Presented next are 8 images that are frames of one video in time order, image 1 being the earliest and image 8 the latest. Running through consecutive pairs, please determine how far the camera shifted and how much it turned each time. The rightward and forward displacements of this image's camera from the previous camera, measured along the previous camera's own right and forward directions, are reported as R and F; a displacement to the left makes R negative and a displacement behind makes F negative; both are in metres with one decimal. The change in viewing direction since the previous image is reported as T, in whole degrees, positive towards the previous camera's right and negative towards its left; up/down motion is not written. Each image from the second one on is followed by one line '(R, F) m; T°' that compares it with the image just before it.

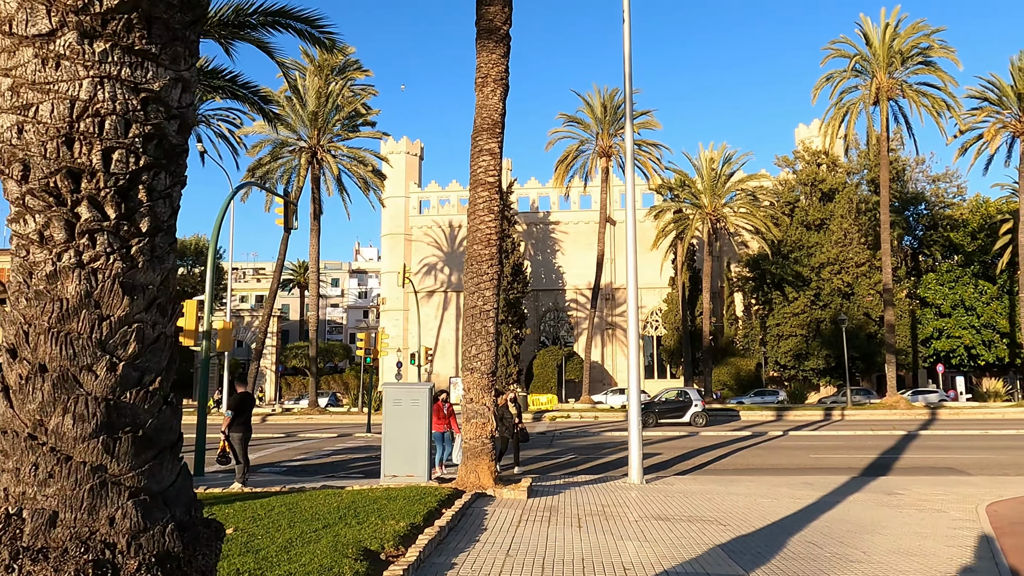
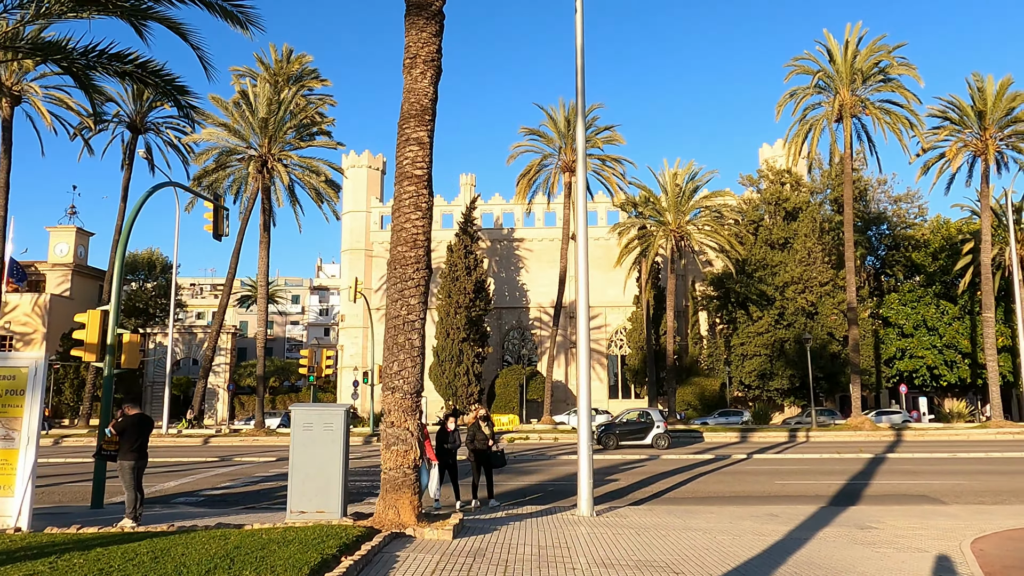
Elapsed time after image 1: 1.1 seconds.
(+0.4, +1.1) m; +2°
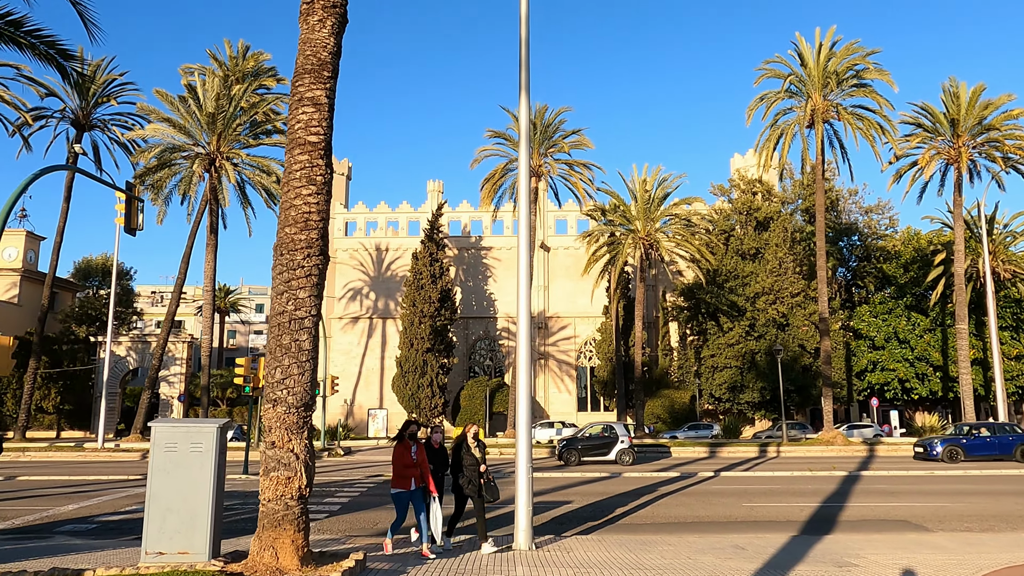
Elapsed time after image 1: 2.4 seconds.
(+0.5, +1.4) m; +2°
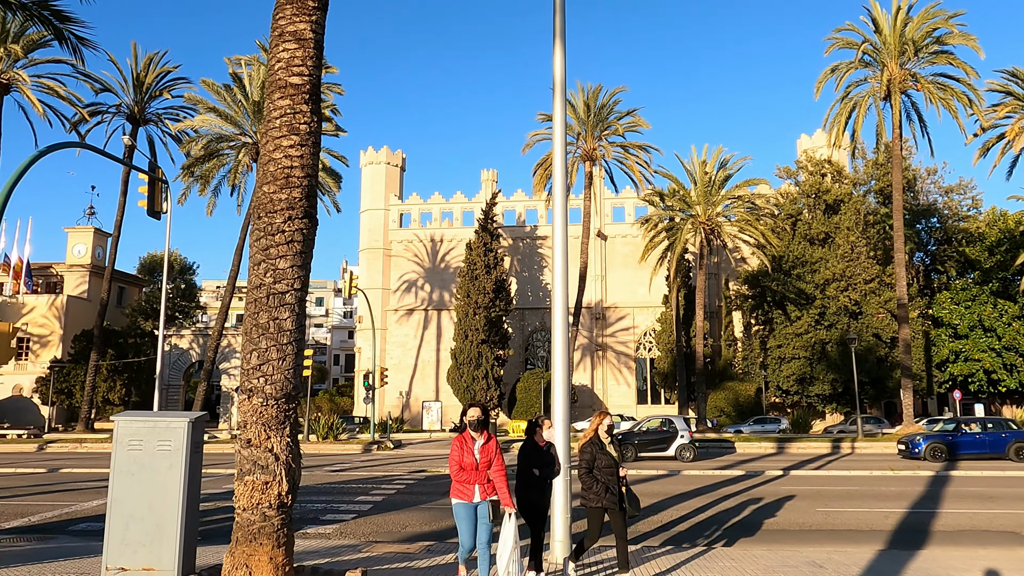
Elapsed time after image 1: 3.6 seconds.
(+0.3, +1.2) m; -5°
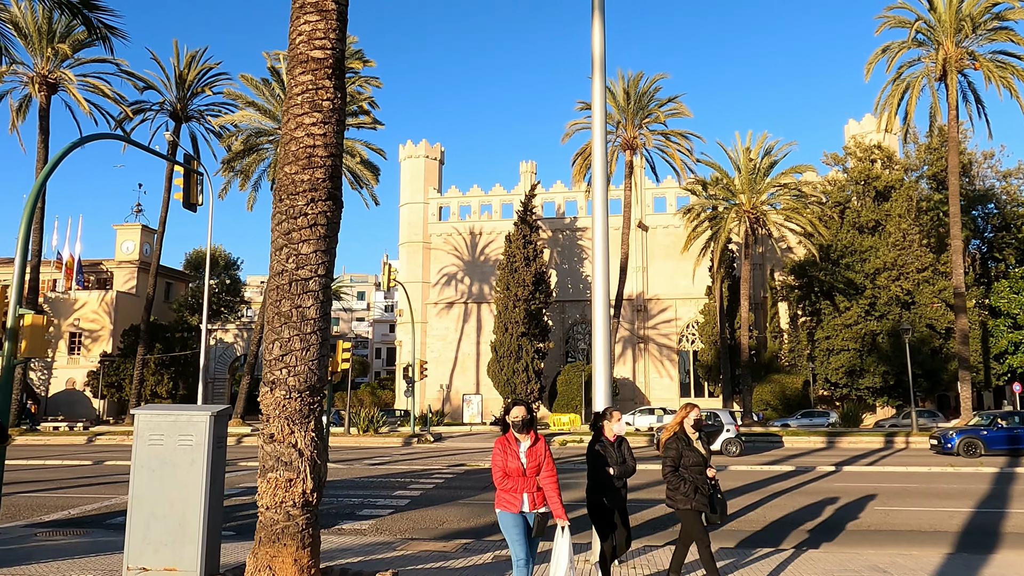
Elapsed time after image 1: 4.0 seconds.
(0.0, +0.4) m; -3°
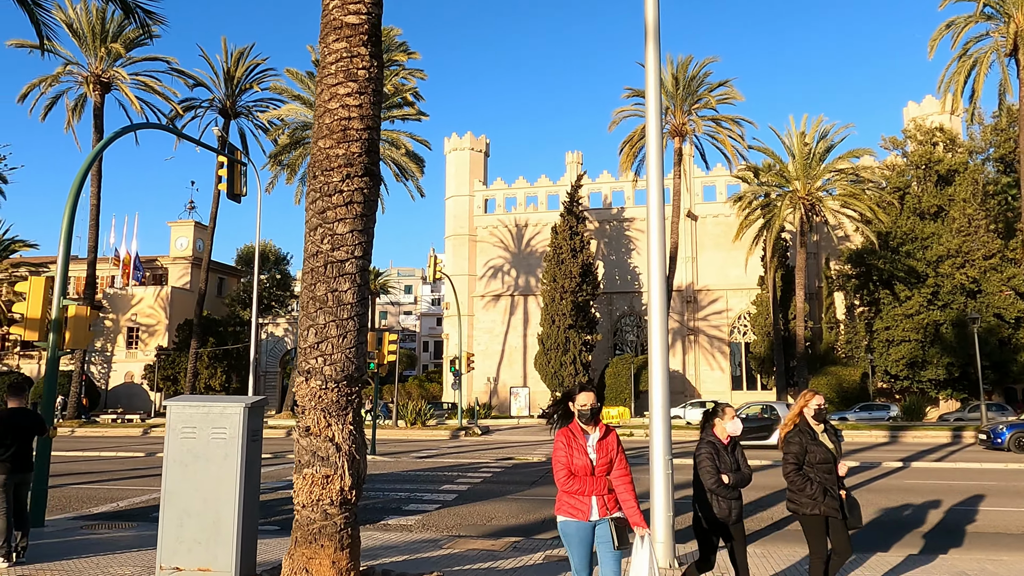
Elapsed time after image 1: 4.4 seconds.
(0.0, +0.4) m; -3°
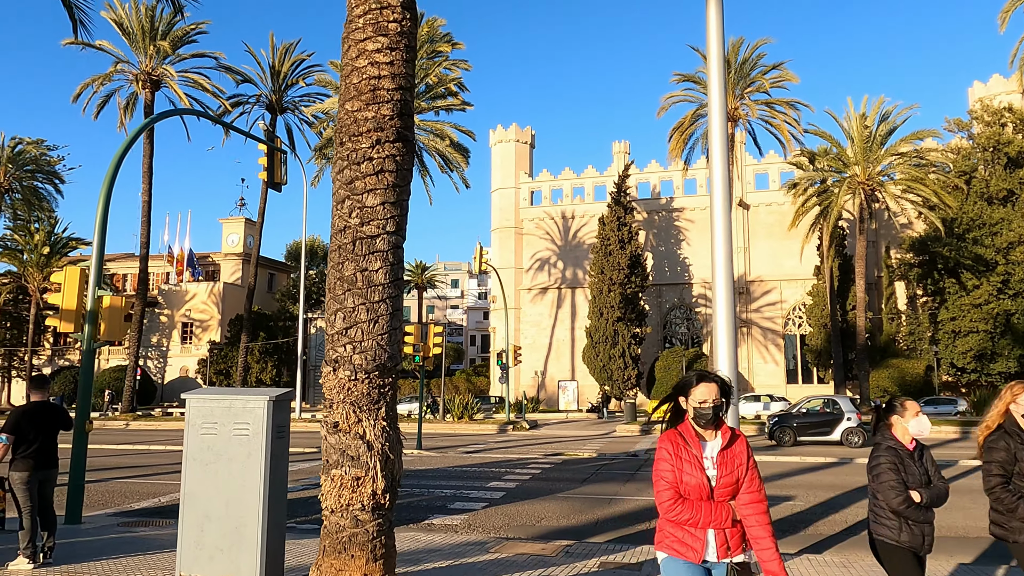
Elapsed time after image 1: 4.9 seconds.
(0.0, +0.6) m; -3°
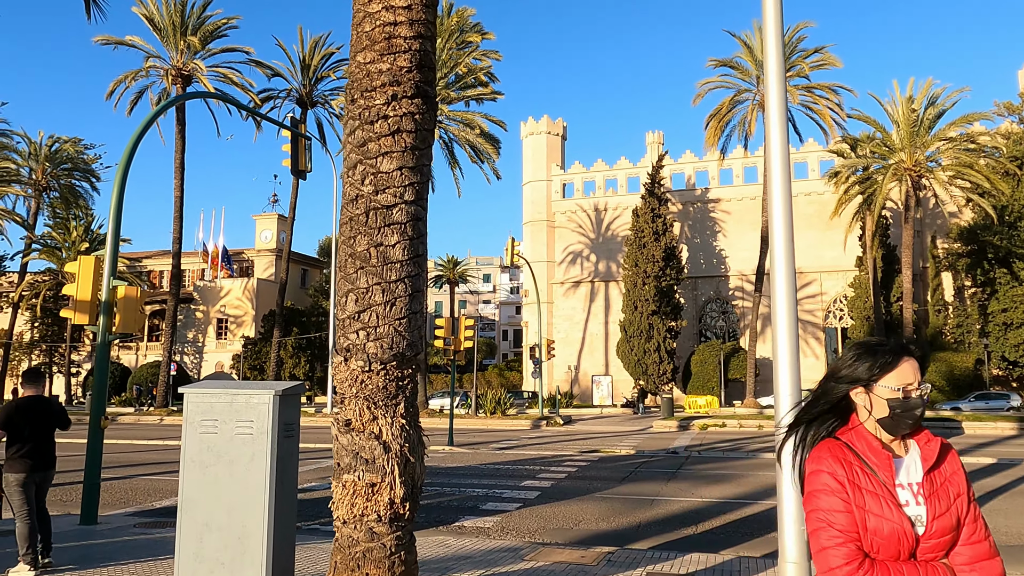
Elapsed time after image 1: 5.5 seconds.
(0.0, +0.6) m; -2°
